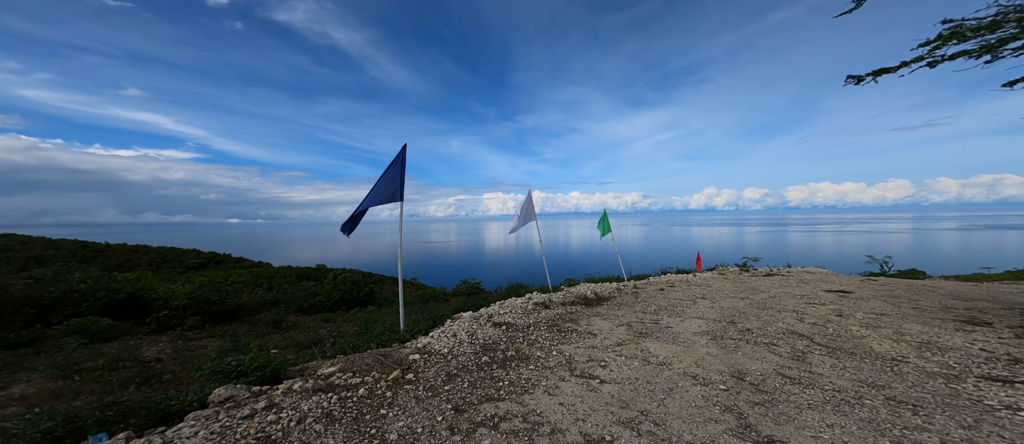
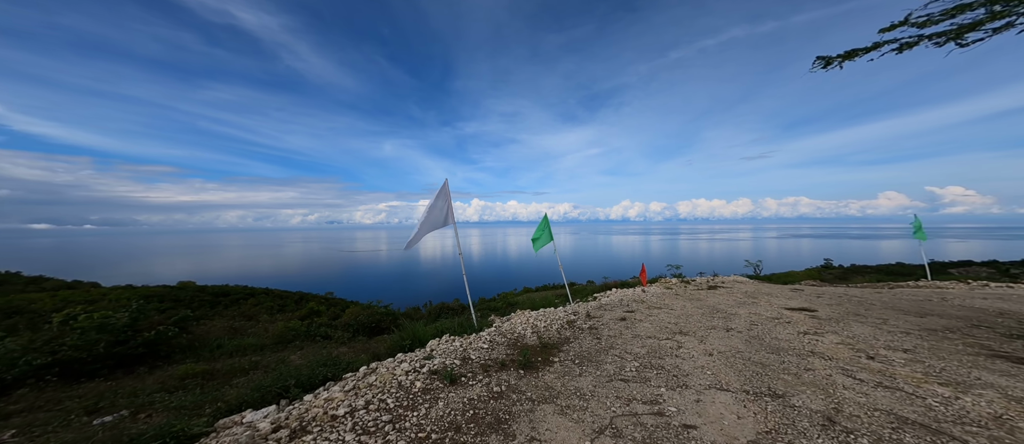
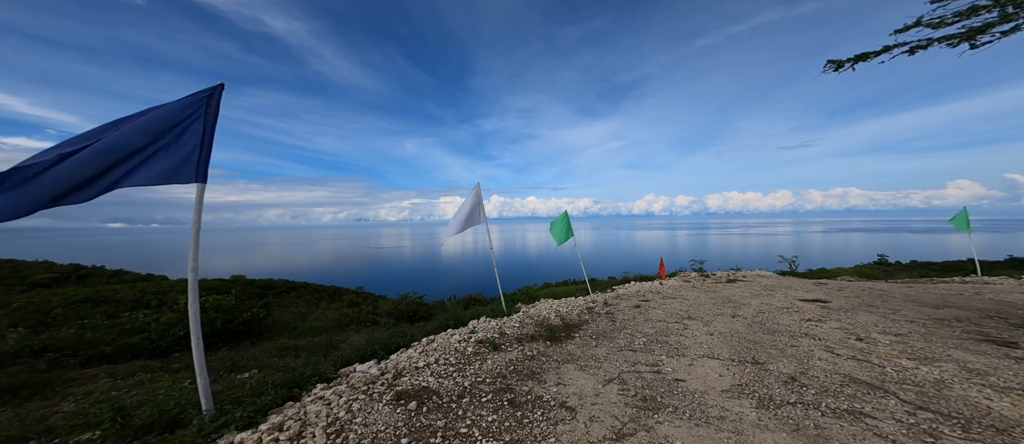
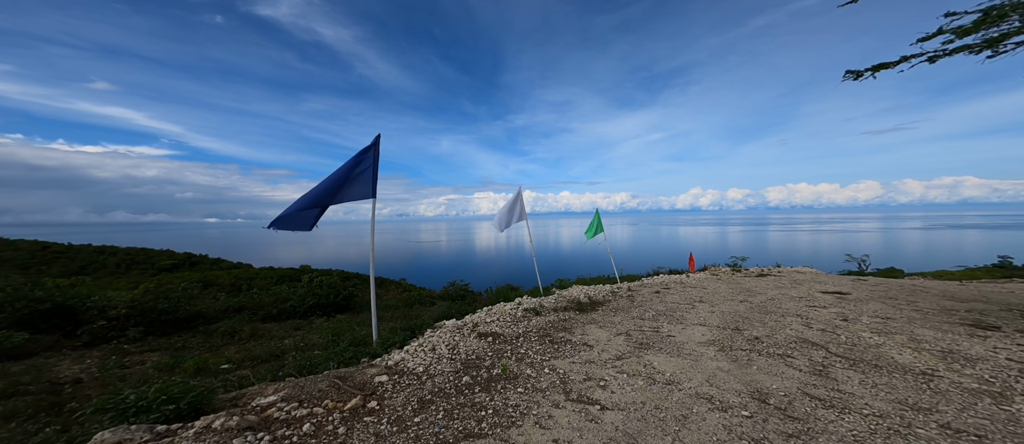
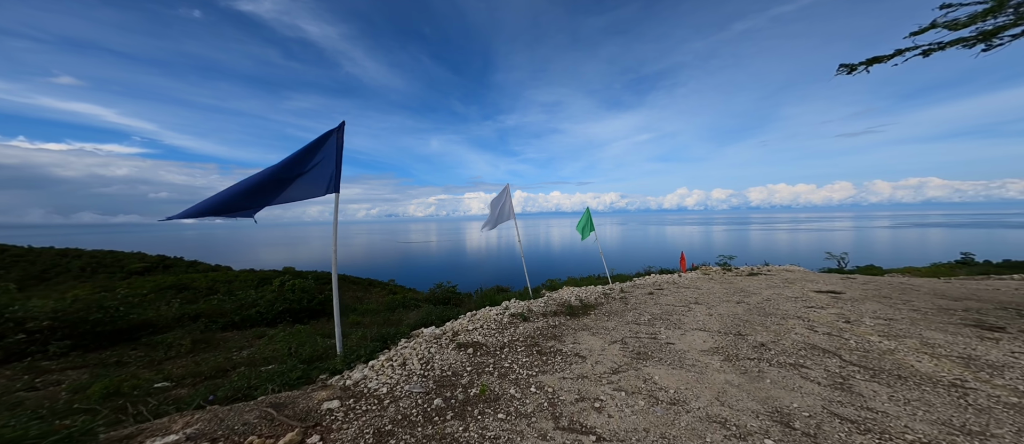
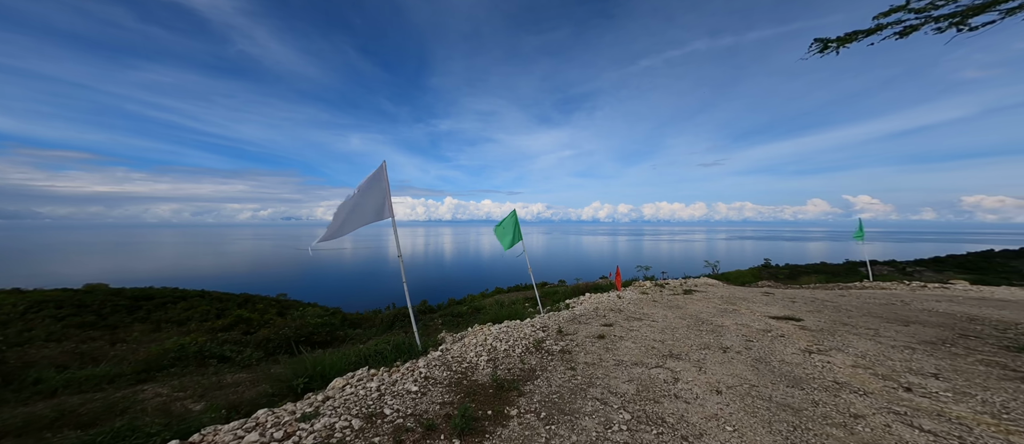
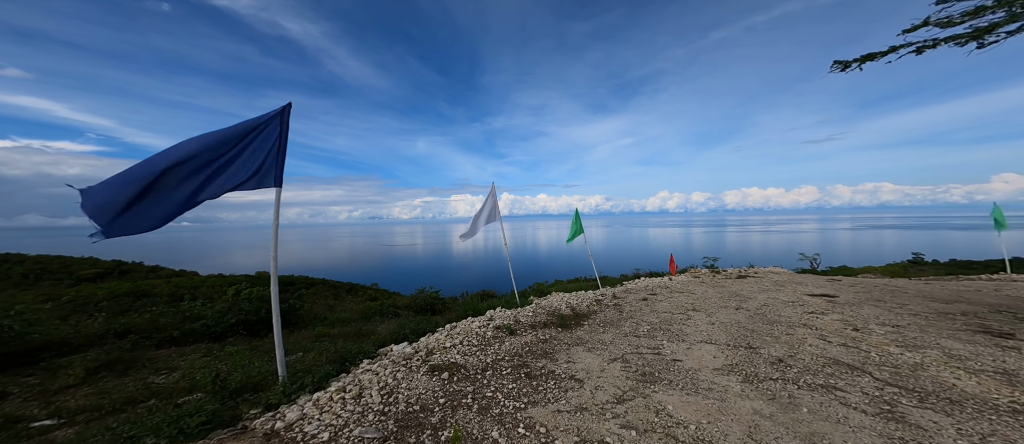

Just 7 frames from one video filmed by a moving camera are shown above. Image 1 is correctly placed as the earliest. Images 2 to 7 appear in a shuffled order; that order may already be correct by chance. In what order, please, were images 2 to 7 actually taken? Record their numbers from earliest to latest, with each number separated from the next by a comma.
4, 5, 7, 3, 2, 6
